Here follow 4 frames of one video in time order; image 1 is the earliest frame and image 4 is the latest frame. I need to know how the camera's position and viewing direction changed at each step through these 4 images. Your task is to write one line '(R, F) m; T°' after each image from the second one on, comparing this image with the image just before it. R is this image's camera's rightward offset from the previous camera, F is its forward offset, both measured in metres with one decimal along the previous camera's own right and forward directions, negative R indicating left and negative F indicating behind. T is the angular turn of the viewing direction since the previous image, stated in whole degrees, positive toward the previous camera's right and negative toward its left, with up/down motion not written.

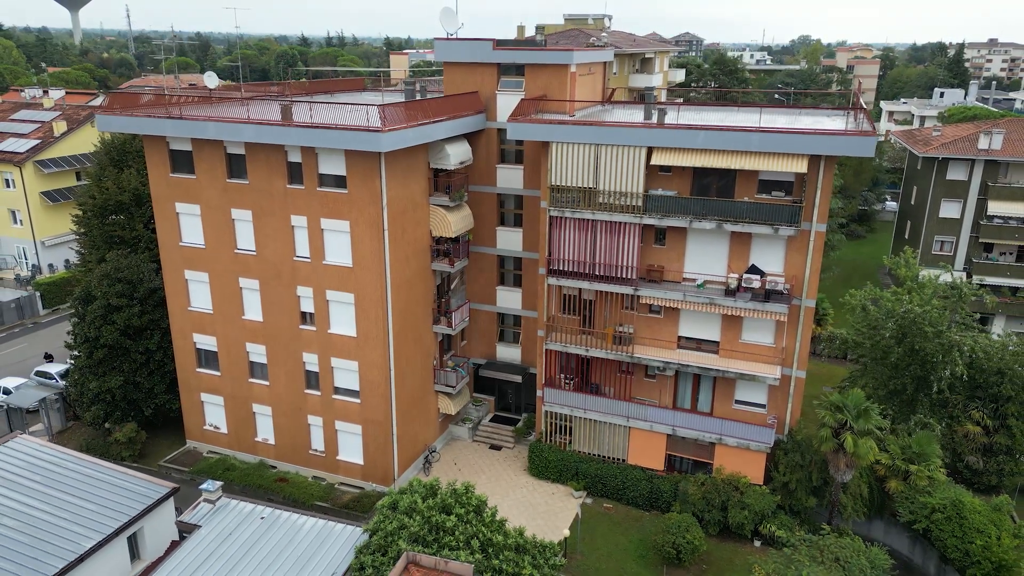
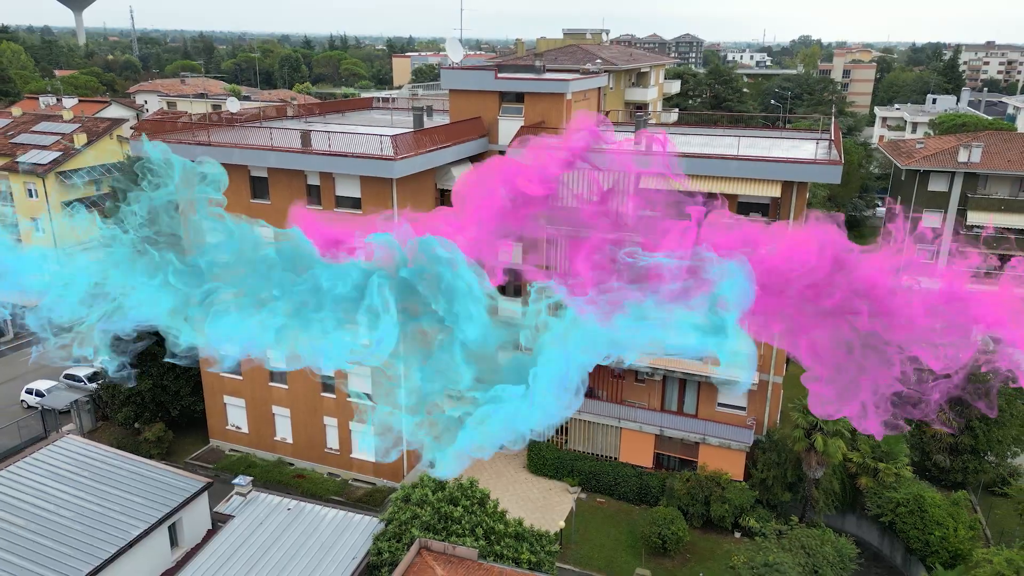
(0.0, -1.2) m; 0°
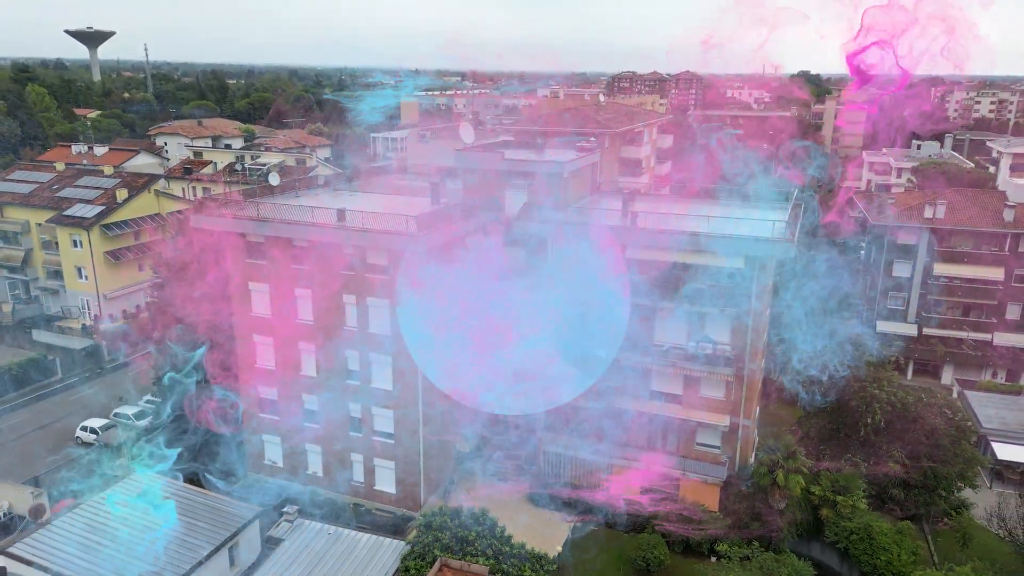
(0.0, -2.4) m; 0°
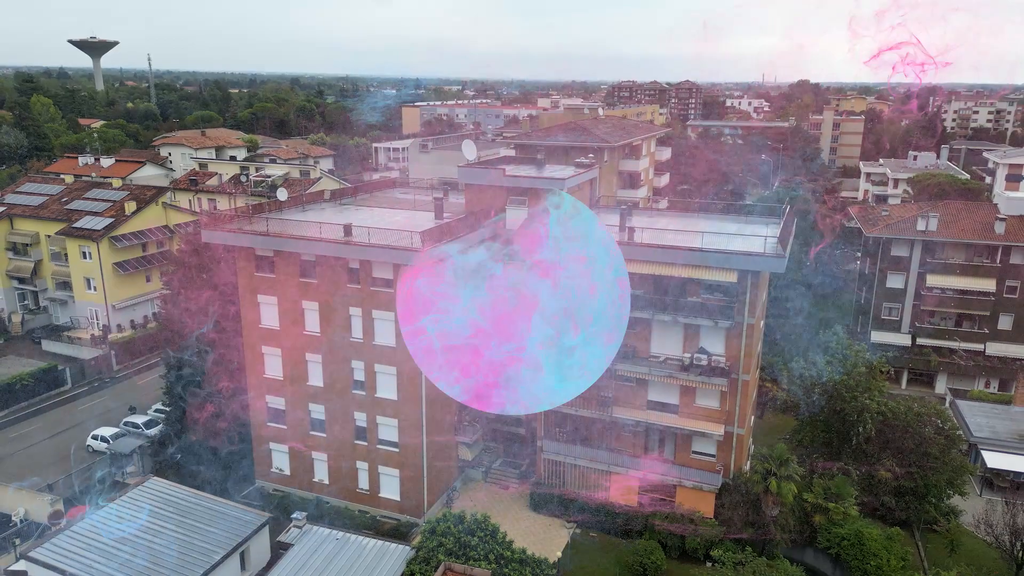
(0.0, -0.6) m; 0°
